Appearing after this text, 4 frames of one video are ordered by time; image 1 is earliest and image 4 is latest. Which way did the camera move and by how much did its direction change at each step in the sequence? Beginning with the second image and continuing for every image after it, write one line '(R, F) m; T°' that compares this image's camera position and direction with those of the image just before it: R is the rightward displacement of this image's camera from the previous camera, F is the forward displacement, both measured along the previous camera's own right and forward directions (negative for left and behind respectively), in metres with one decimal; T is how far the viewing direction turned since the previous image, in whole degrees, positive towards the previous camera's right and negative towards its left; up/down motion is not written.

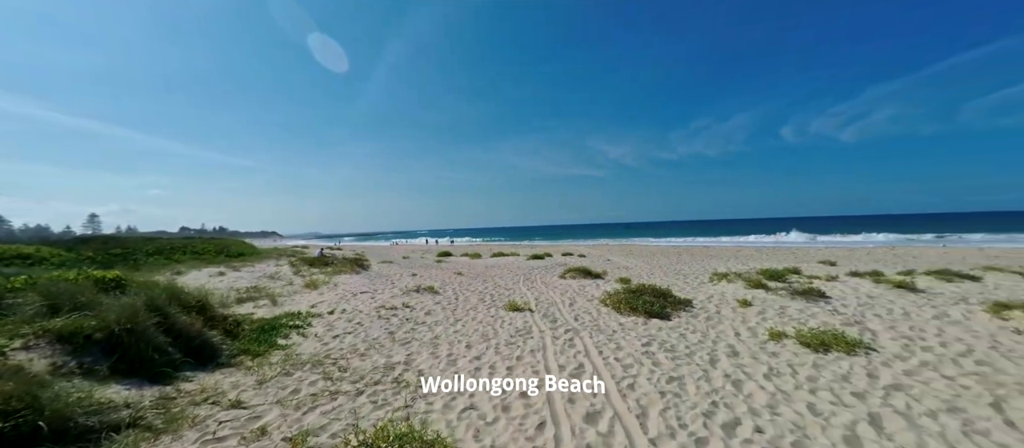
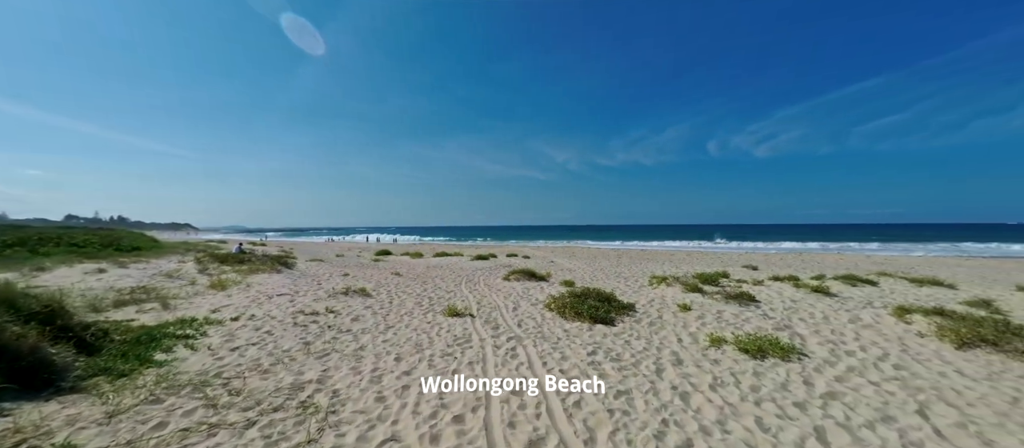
(+0.1, +0.6) m; +9°
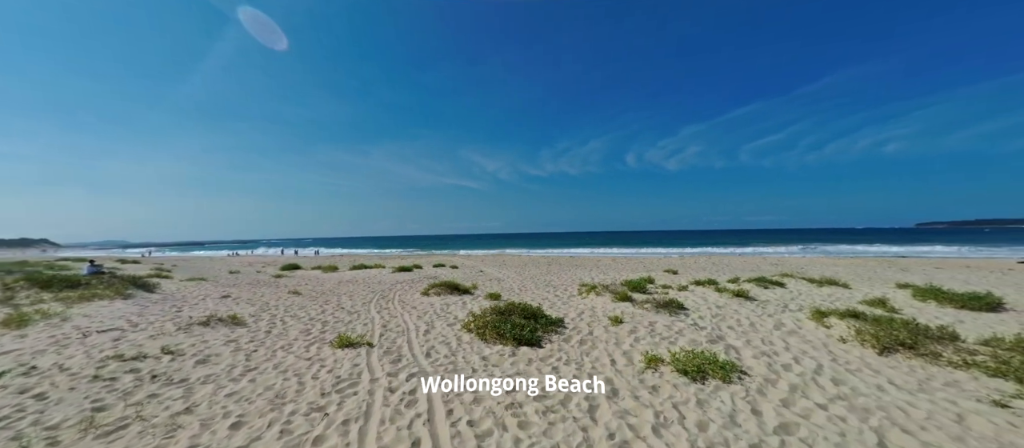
(+0.5, +1.2) m; +11°
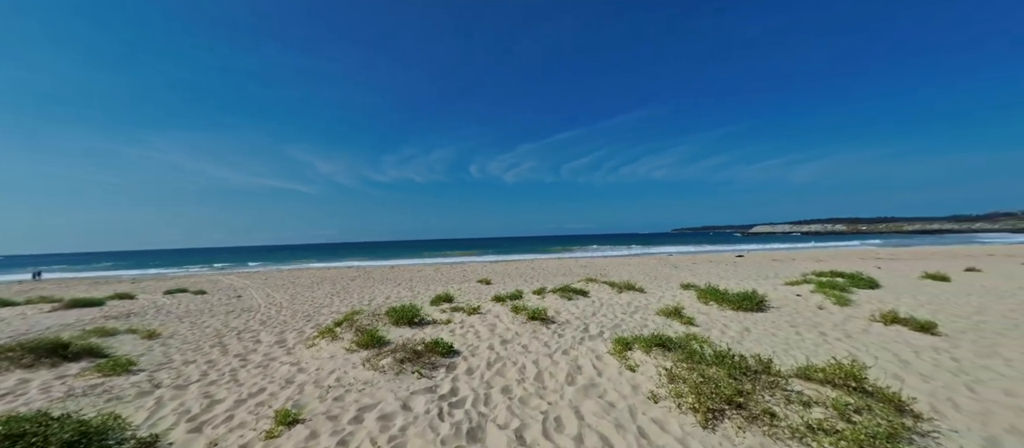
(+2.7, +3.2) m; +25°
